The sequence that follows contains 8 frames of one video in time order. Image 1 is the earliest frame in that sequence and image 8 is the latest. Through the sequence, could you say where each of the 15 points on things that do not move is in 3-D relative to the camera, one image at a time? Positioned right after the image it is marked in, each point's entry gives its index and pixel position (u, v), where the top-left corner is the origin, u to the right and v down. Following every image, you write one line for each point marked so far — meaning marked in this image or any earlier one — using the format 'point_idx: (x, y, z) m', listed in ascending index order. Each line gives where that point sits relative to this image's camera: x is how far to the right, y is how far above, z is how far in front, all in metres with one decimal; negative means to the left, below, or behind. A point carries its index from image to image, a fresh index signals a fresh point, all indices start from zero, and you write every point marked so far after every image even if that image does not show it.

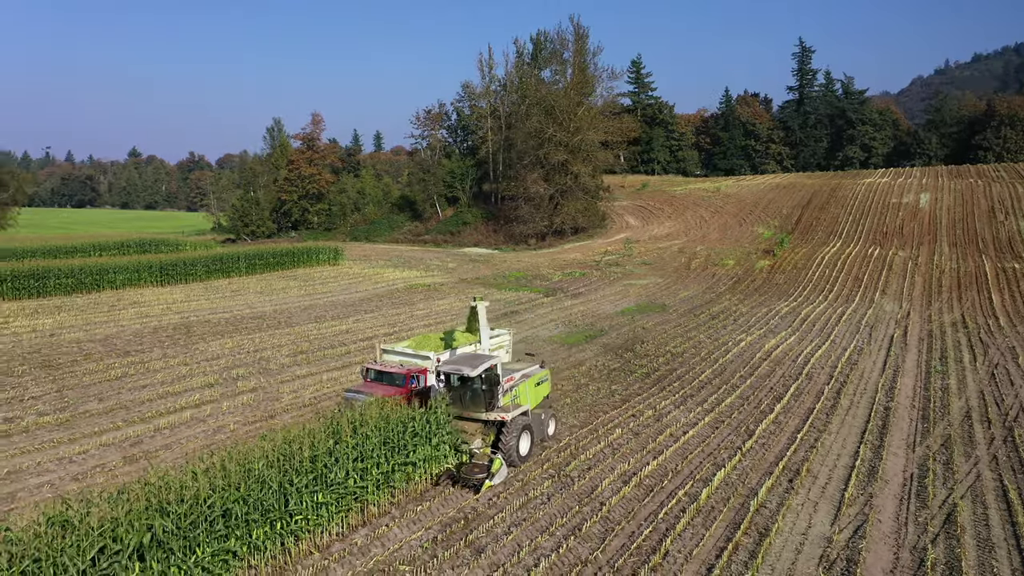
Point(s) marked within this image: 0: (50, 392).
0: (-9.0, -2.0, +15.9) m
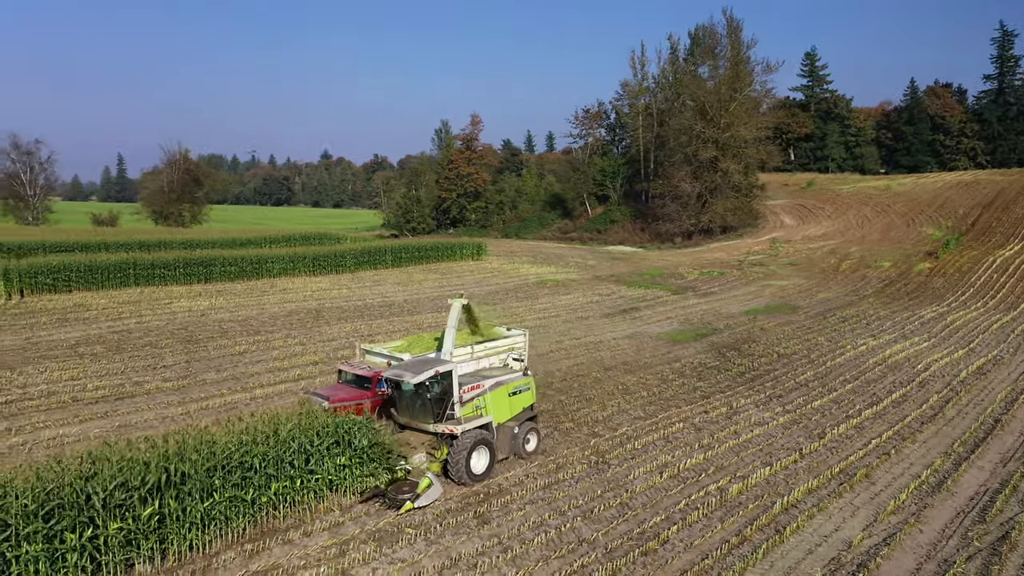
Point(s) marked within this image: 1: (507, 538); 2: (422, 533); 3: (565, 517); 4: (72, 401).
0: (-7.3, -1.6, +18.0) m
1: (-0.1, -2.8, +9.1) m
2: (-1.0, -2.7, +9.2) m
3: (+0.6, -2.7, +9.8) m
4: (-7.9, -2.0, +14.5) m
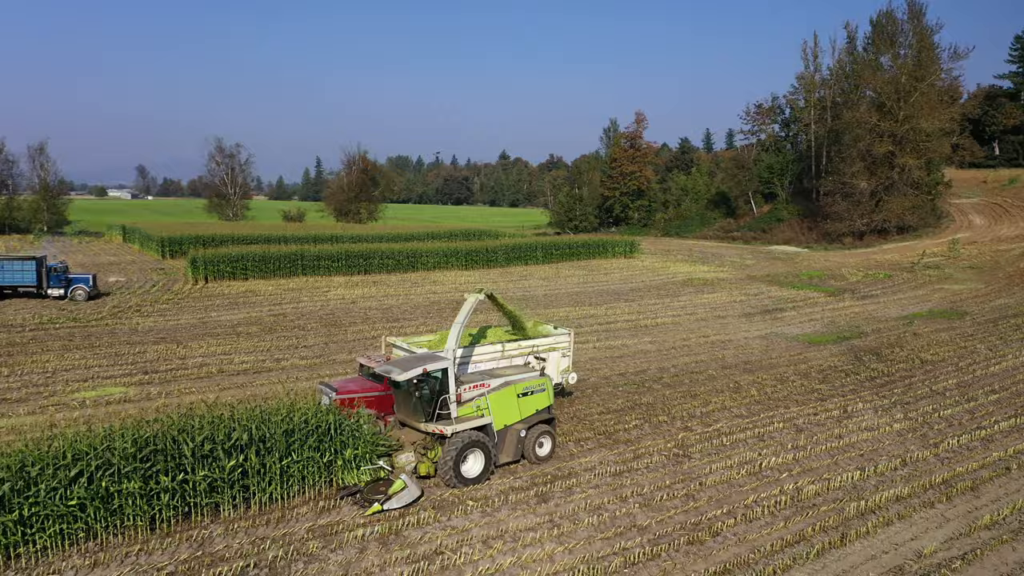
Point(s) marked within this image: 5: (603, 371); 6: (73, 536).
0: (-4.6, -1.3, +19.6) m
1: (+0.5, -2.6, +9.4) m
2: (-0.4, -2.6, +9.7) m
3: (+1.4, -2.6, +9.9) m
4: (-5.9, -1.7, +16.3) m
5: (+2.0, -1.8, +17.4) m
6: (-4.4, -2.5, +8.1) m
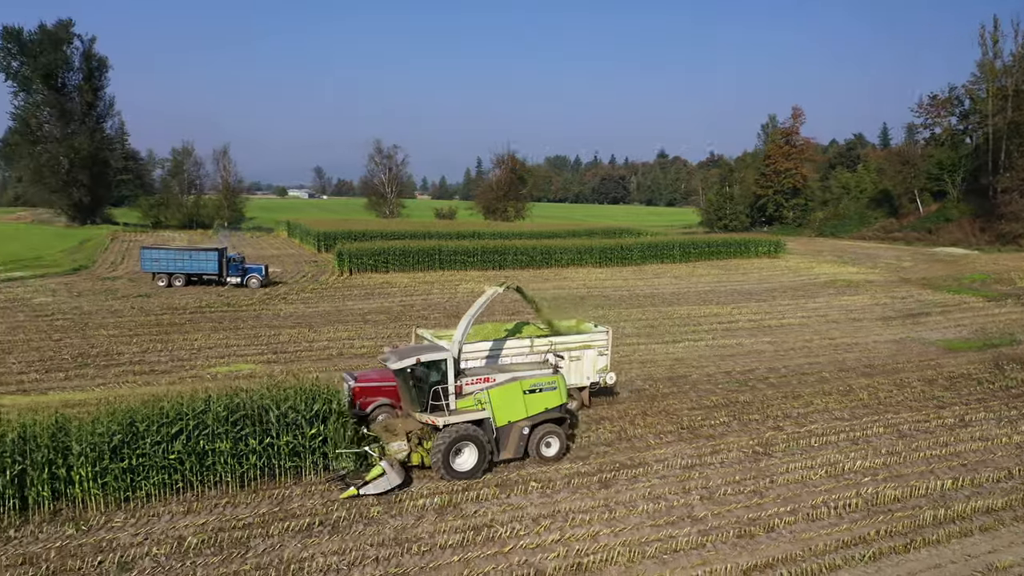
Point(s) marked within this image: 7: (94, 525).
0: (-1.9, -1.1, +20.6) m
1: (+1.2, -2.5, +9.6) m
2: (+0.4, -2.4, +10.0) m
3: (+2.1, -2.5, +9.9) m
4: (-3.8, -1.4, +17.6) m
5: (+4.2, -1.7, +17.2) m
6: (-3.8, -2.2, +9.2) m
7: (-4.4, -2.5, +8.5) m
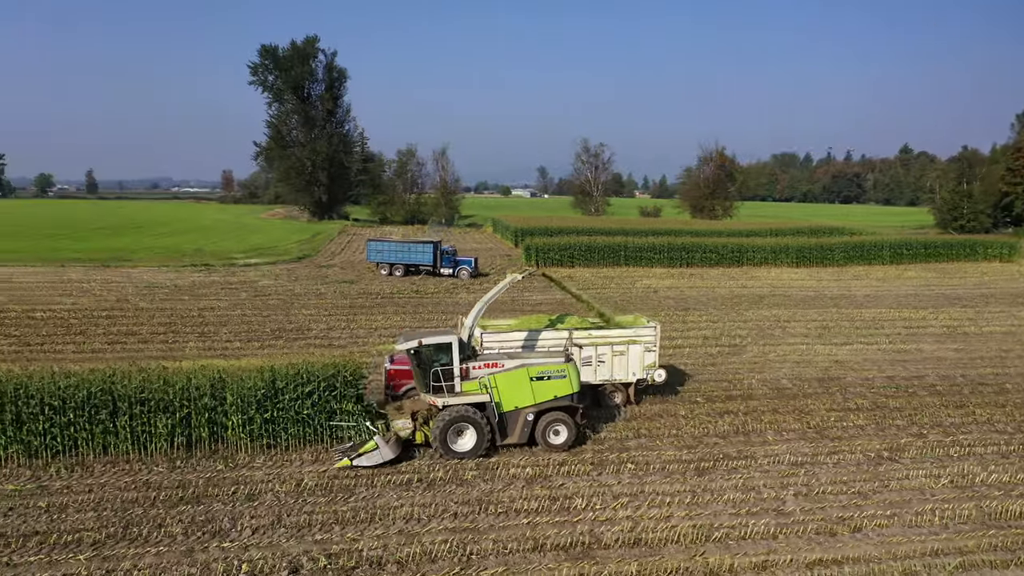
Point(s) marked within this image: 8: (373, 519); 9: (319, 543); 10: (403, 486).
0: (+2.2, -0.9, +21.1) m
1: (+2.3, -2.4, +9.7) m
2: (+1.6, -2.3, +10.3) m
3: (+3.2, -2.4, +9.7) m
4: (-0.4, -1.2, +18.7) m
5: (+7.1, -1.7, +16.2) m
6: (-2.7, -2.0, +10.6) m
7: (-3.4, -2.2, +10.1) m
8: (-1.5, -2.4, +8.6) m
9: (-1.9, -2.5, +8.0) m
10: (-1.3, -2.3, +9.5) m
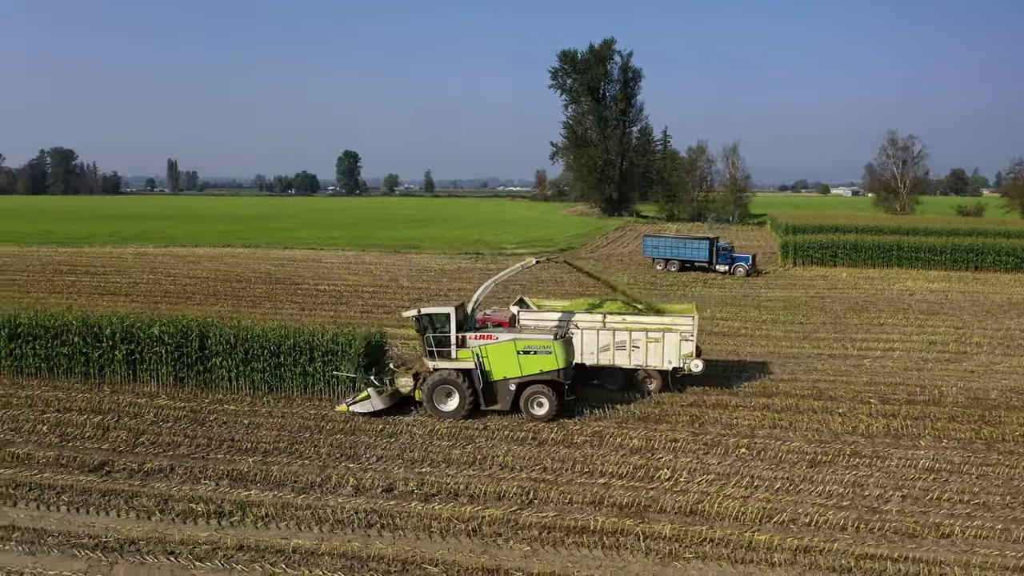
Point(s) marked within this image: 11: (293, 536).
0: (+7.6, -0.8, +20.1) m
1: (+3.4, -2.2, +9.5) m
2: (+3.0, -2.1, +10.3) m
3: (+4.3, -2.3, +9.2) m
4: (+4.3, -1.0, +18.9) m
5: (+10.4, -1.8, +13.8) m
6: (-0.8, -1.6, +12.2) m
7: (-1.7, -1.8, +12.0) m
8: (-0.5, -2.1, +9.9) m
9: (-1.1, -2.2, +9.5) m
10: (+0.1, -2.0, +10.7) m
11: (-2.1, -2.4, +7.9) m
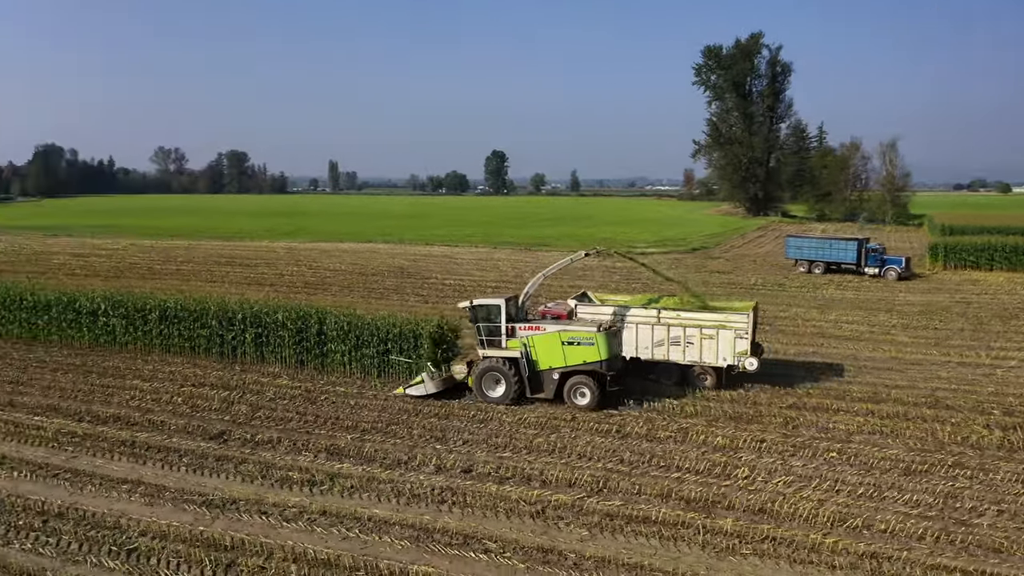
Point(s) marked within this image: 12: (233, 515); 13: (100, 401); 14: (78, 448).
0: (+10.3, -0.9, +18.9) m
1: (+4.3, -2.2, +9.1) m
2: (+4.0, -2.1, +10.0) m
3: (+5.1, -2.3, +8.7) m
4: (+6.8, -1.0, +18.2) m
5: (+11.9, -1.9, +12.2) m
6: (+0.6, -1.5, +12.5) m
7: (-0.3, -1.7, +12.4) m
8: (+0.5, -2.0, +10.2) m
9: (-0.1, -2.1, +9.9) m
10: (+1.2, -1.9, +10.9) m
11: (-1.5, -2.3, +8.5) m
12: (-2.8, -2.3, +8.3) m
13: (-6.3, -1.7, +12.4) m
14: (-5.5, -2.0, +10.3) m
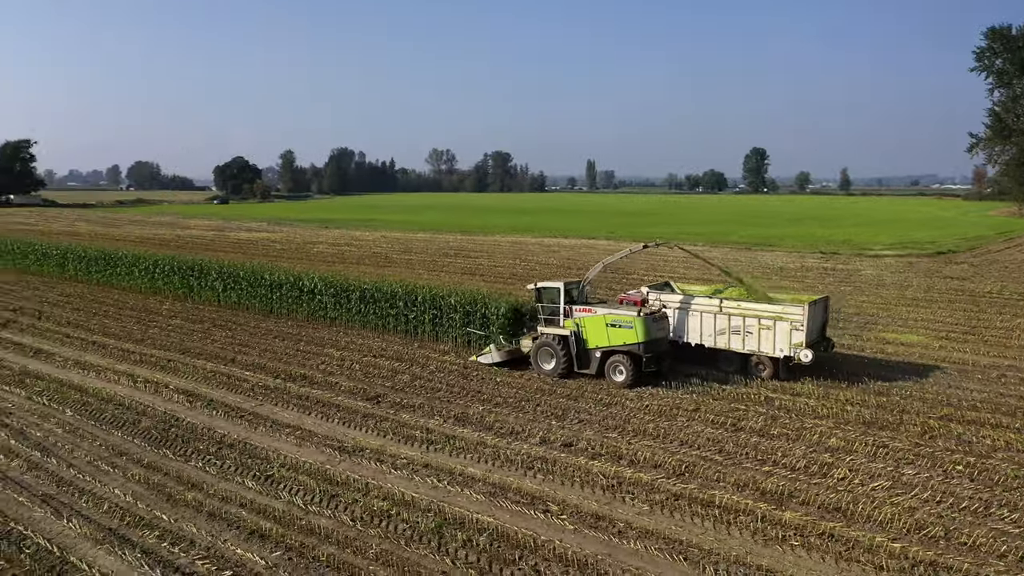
0: (+13.9, -1.2, +15.9) m
1: (+5.2, -2.3, +8.5) m
2: (+5.2, -2.1, +9.4) m
3: (+5.8, -2.4, +7.8) m
4: (+10.4, -1.2, +16.3) m
5: (+13.3, -2.3, +9.0) m
6: (+2.7, -1.4, +12.8) m
7: (+1.8, -1.5, +13.0) m
8: (+1.9, -1.9, +10.6) m
9: (+1.2, -1.9, +10.5) m
10: (+2.7, -1.8, +11.0) m
11: (-0.5, -2.1, +9.6) m
12: (-1.9, -2.1, +9.8) m
13: (-3.9, -1.3, +14.7) m
14: (-3.8, -1.7, +12.5) m
